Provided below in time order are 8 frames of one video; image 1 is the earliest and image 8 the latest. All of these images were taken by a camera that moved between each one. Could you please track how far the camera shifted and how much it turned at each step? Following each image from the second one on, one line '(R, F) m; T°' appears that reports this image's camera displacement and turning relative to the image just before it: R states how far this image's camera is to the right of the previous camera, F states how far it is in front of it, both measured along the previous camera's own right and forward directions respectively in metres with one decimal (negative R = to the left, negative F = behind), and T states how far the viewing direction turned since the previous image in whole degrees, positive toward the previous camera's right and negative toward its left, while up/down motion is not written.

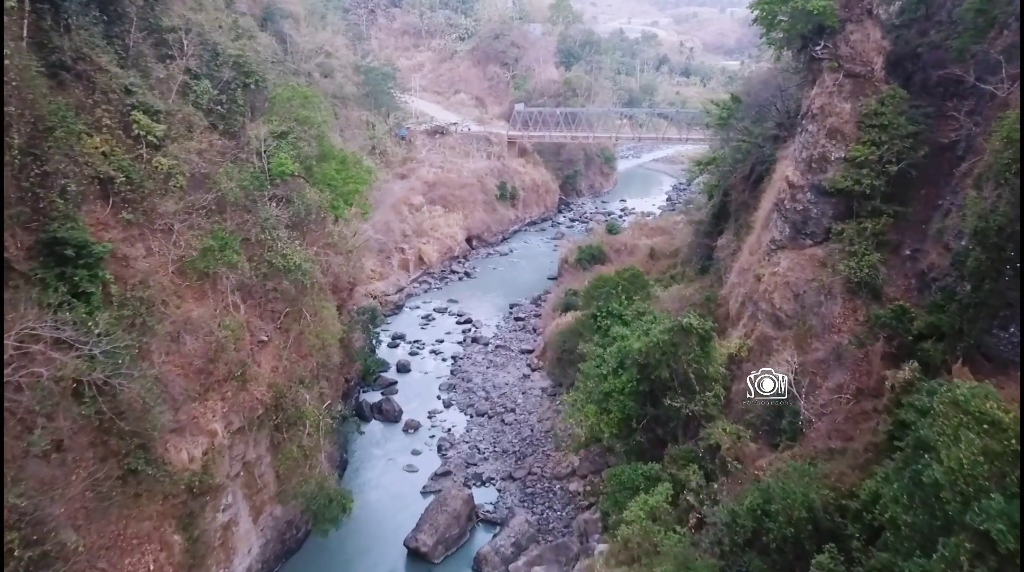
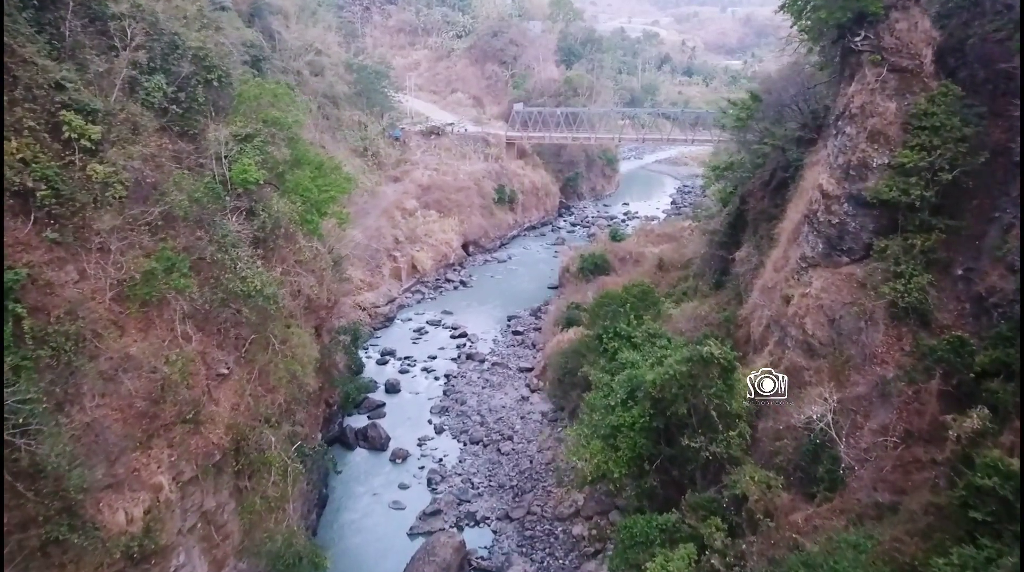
(+0.1, +1.3) m; 0°
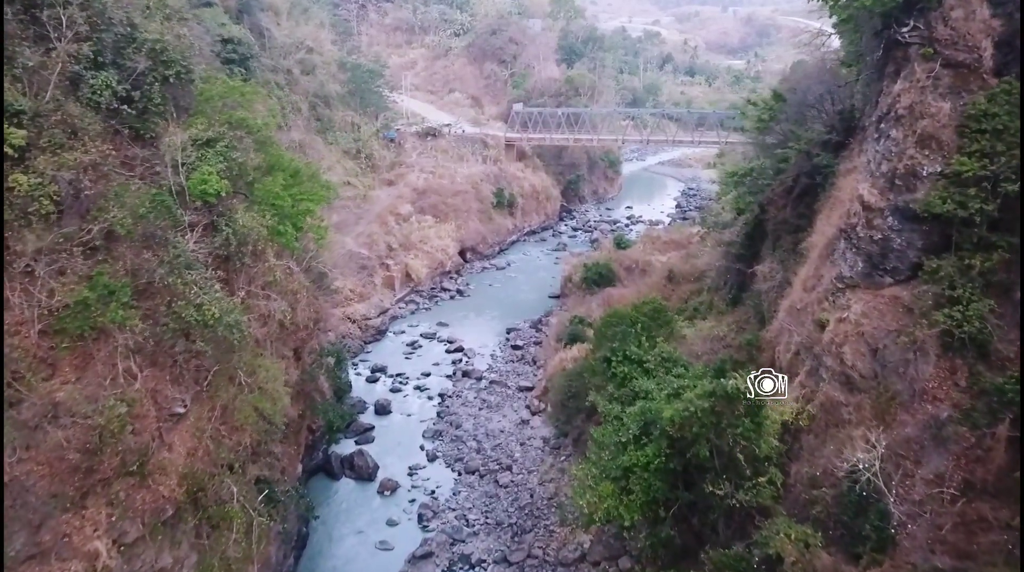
(0.0, +1.2) m; 0°
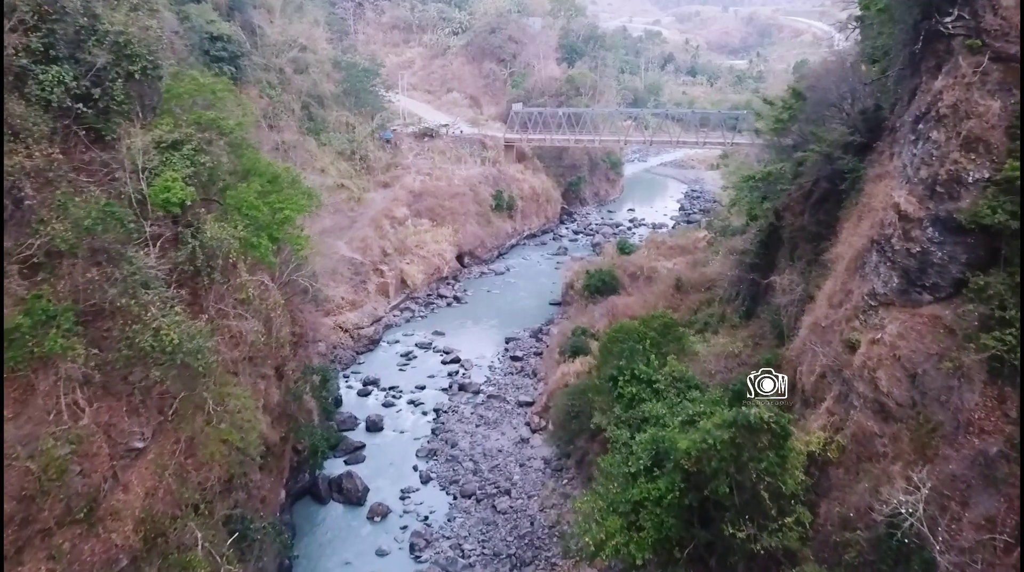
(0.0, +0.8) m; 0°
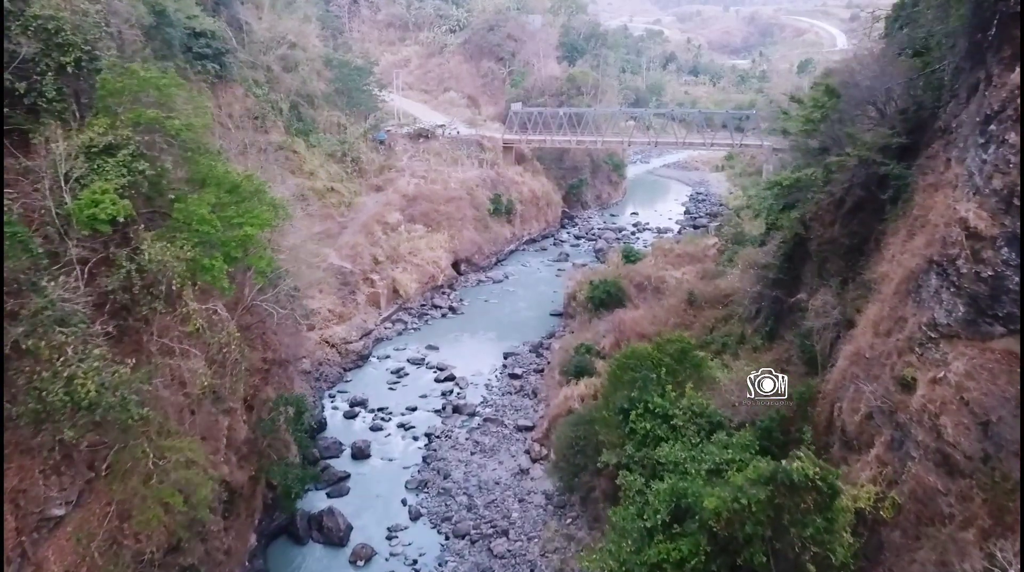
(0.0, +1.2) m; 0°
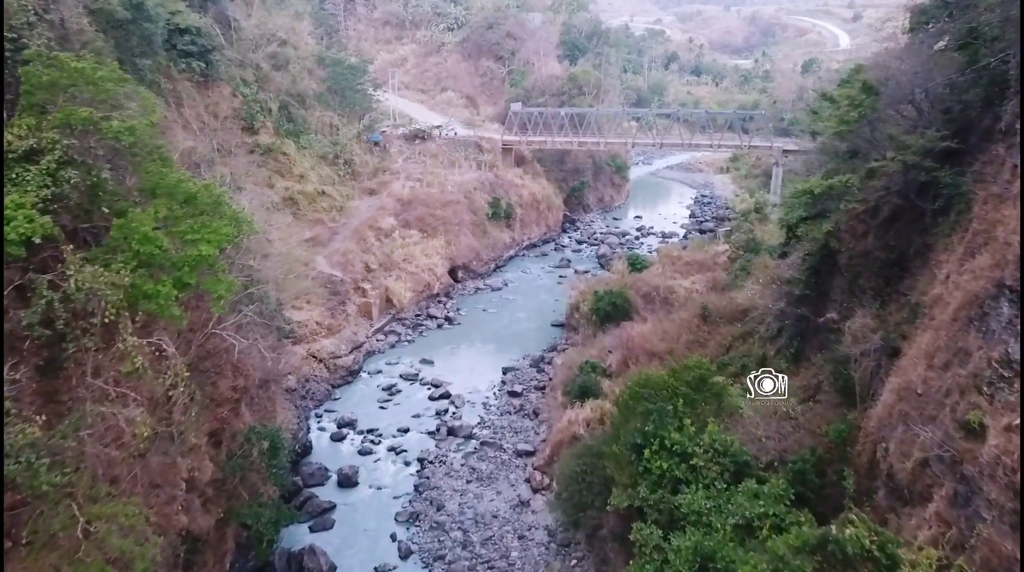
(0.0, +1.0) m; 0°
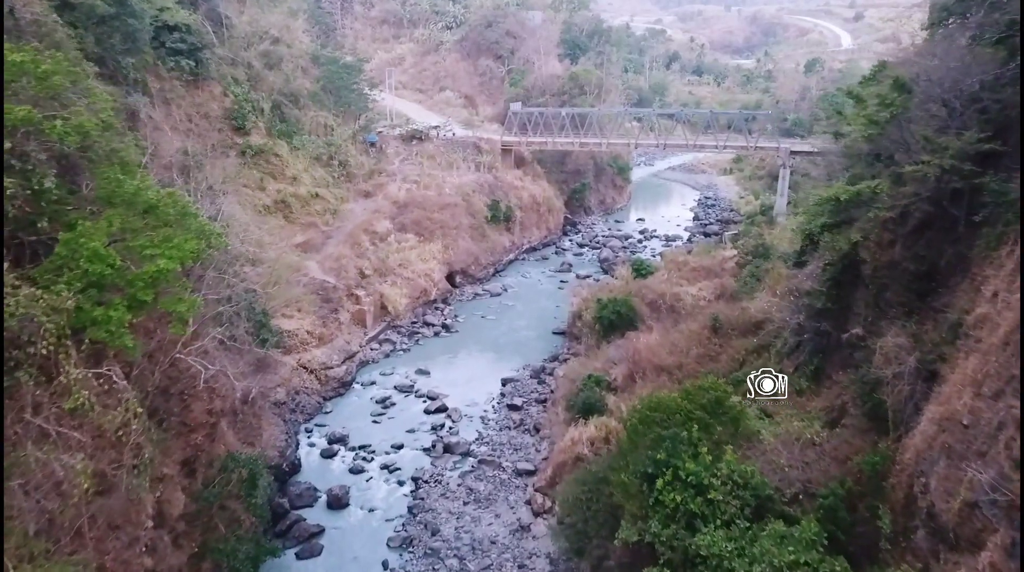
(0.0, +0.7) m; 0°
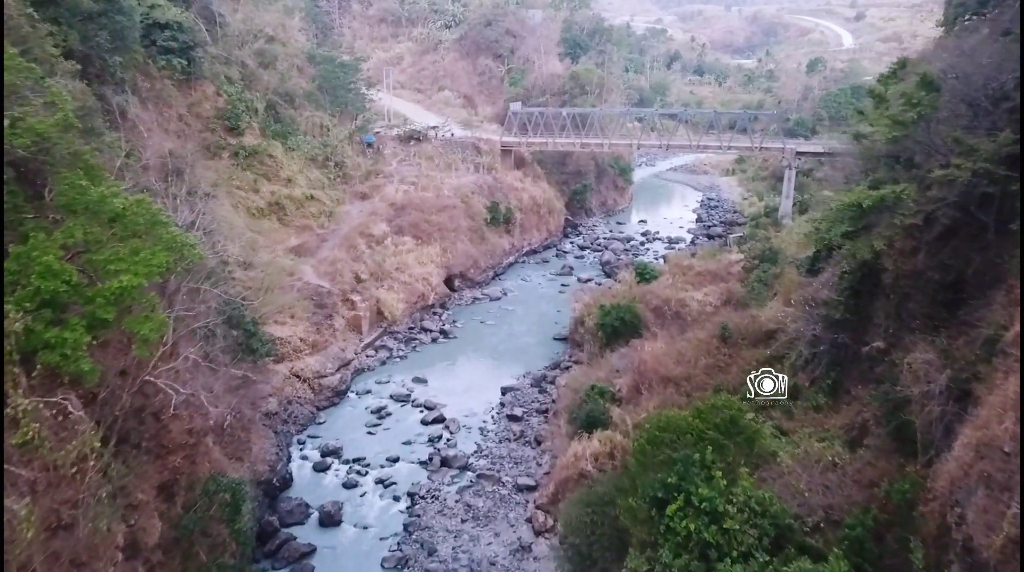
(0.0, +0.5) m; 0°
